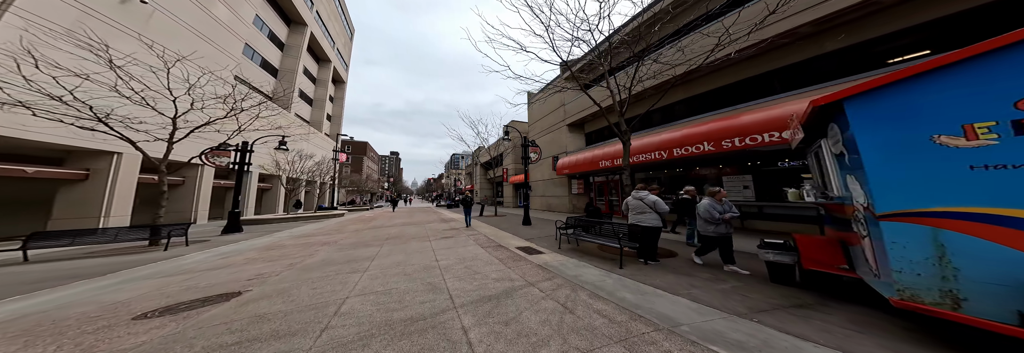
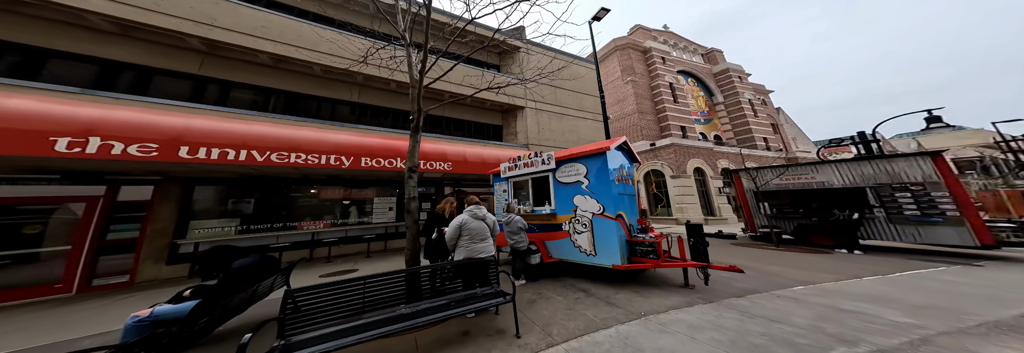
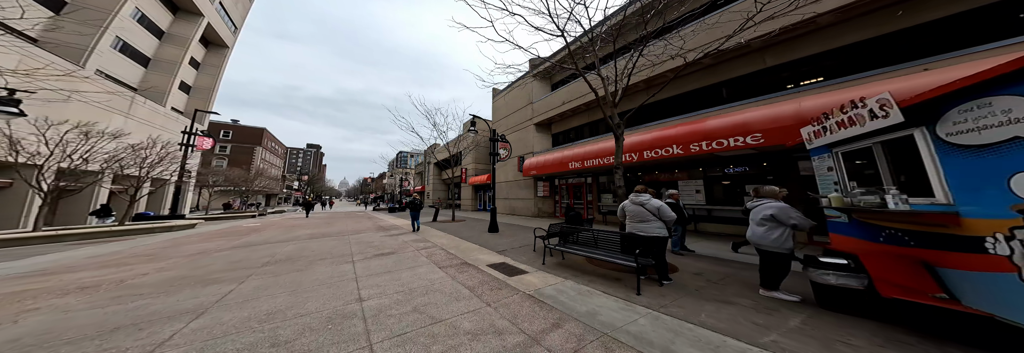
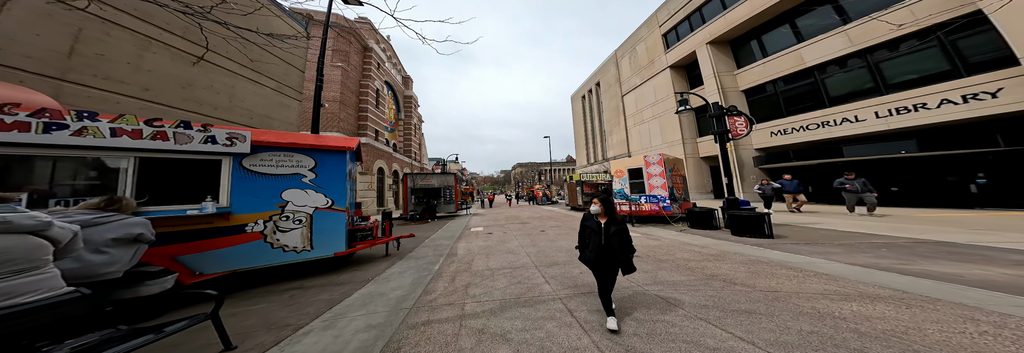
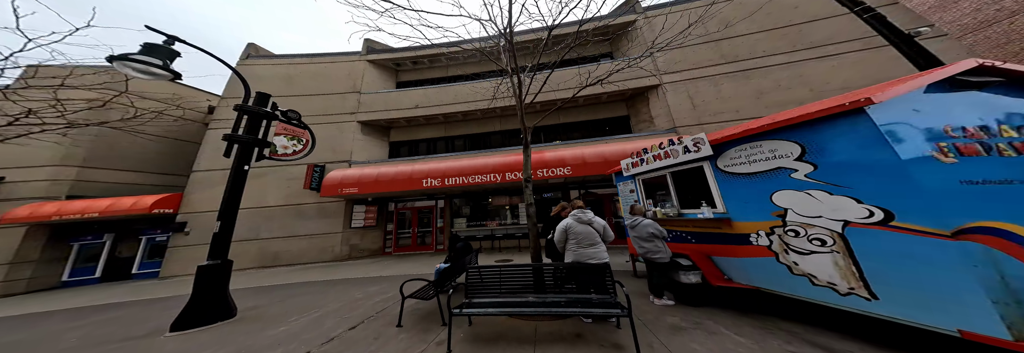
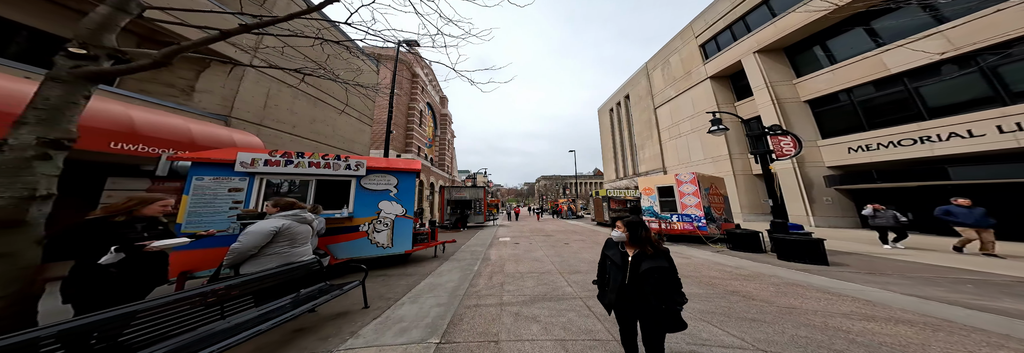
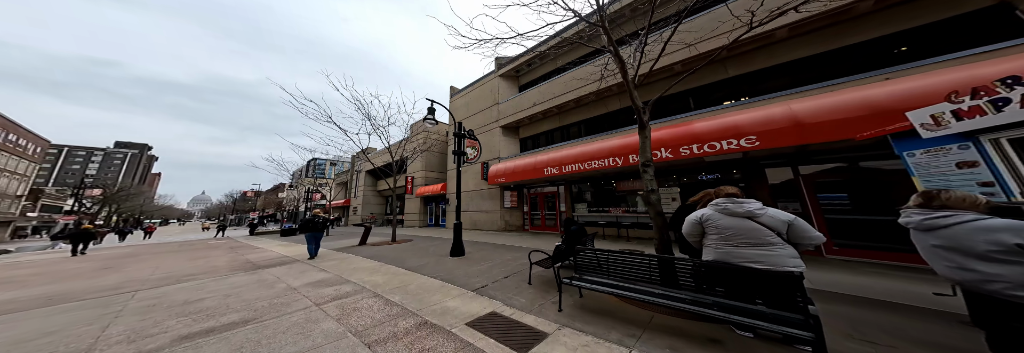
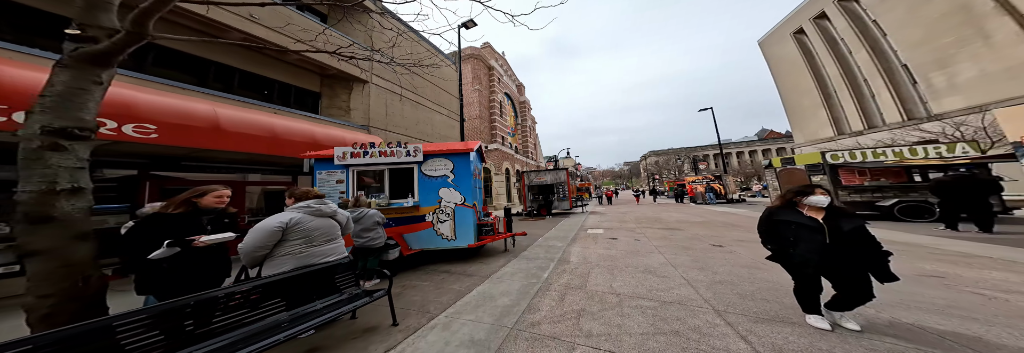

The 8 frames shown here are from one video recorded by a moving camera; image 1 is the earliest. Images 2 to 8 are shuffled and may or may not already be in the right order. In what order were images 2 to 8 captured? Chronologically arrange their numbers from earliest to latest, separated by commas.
3, 7, 5, 2, 8, 4, 6
